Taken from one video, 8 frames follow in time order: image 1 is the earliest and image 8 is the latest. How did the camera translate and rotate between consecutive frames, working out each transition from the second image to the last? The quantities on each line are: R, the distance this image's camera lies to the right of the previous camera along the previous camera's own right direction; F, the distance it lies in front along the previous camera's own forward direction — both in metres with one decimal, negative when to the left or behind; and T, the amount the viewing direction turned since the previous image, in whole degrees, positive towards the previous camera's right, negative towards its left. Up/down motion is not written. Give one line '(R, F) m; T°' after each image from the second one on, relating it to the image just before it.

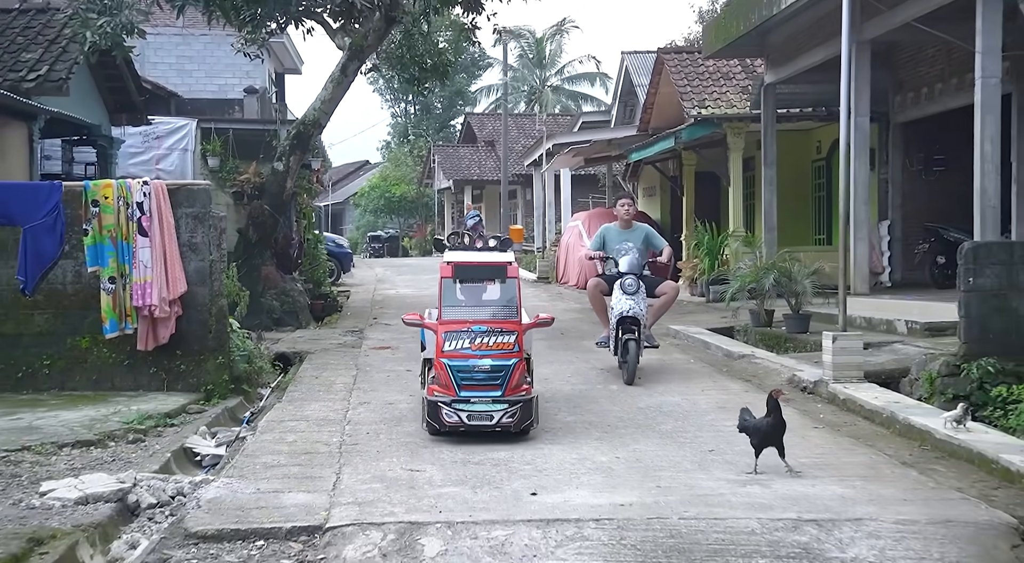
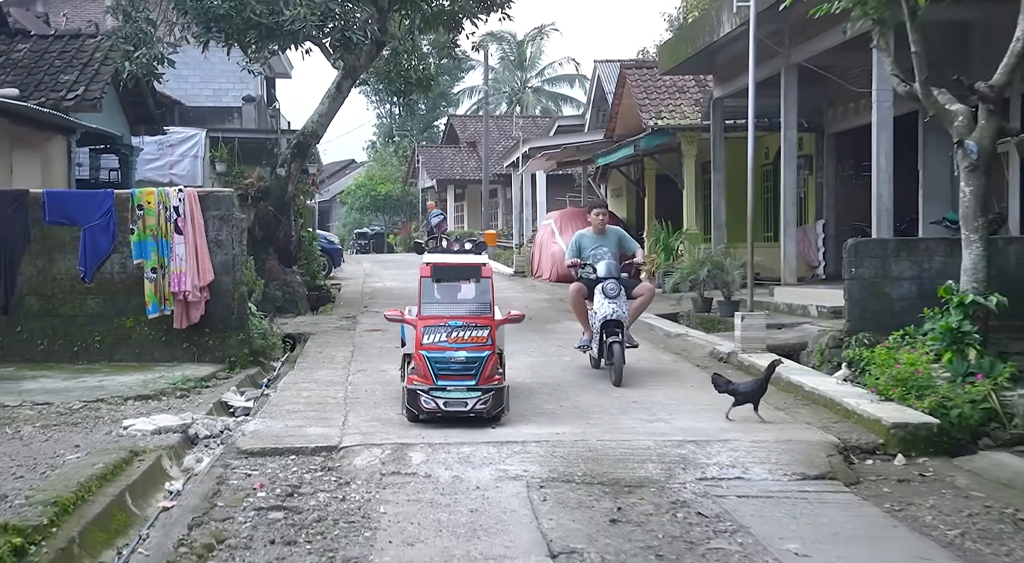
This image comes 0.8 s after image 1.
(+0.1, -1.7) m; +1°
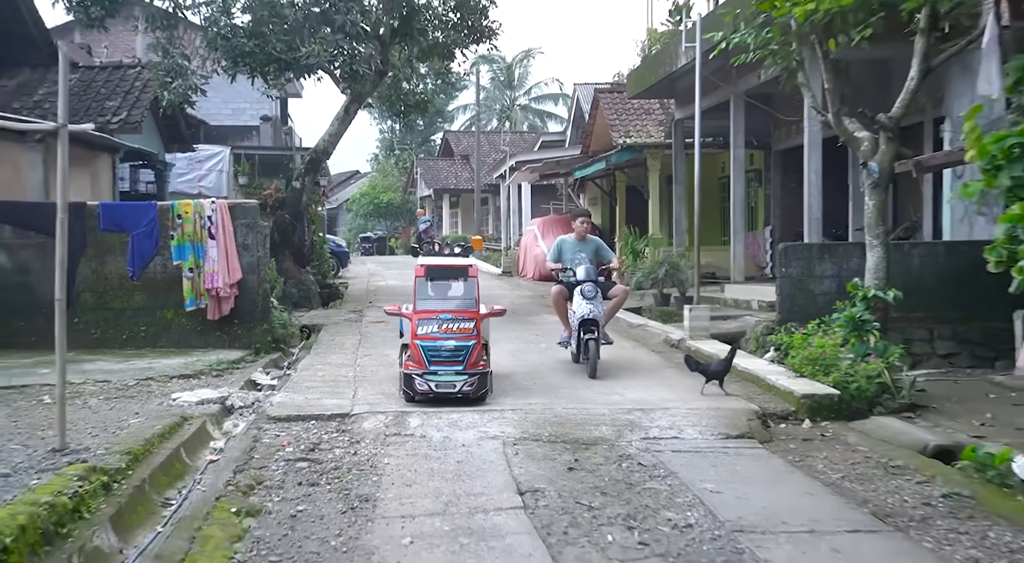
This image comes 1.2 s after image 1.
(+0.2, -1.3) m; 0°
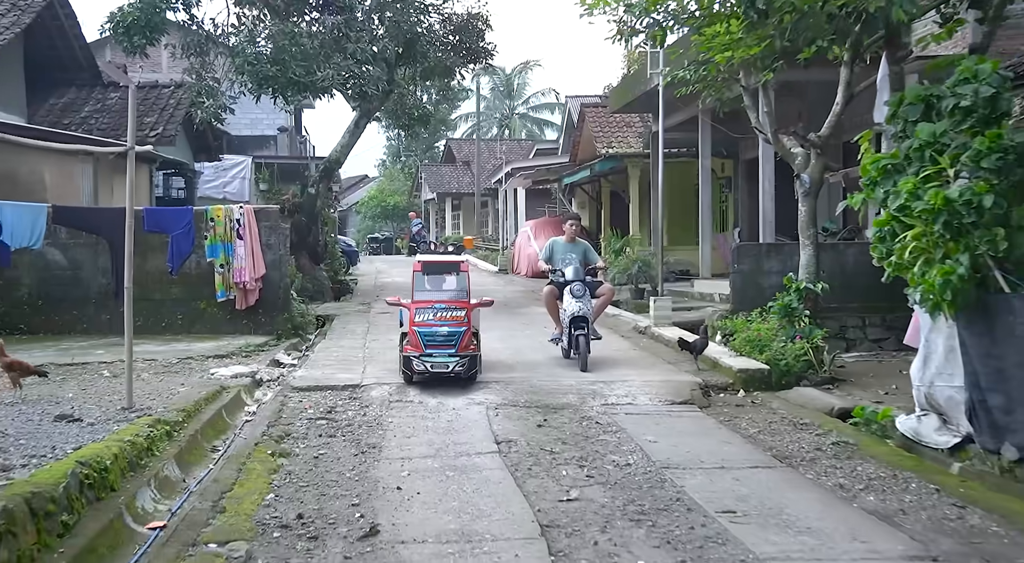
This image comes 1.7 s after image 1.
(+0.2, -1.5) m; 0°
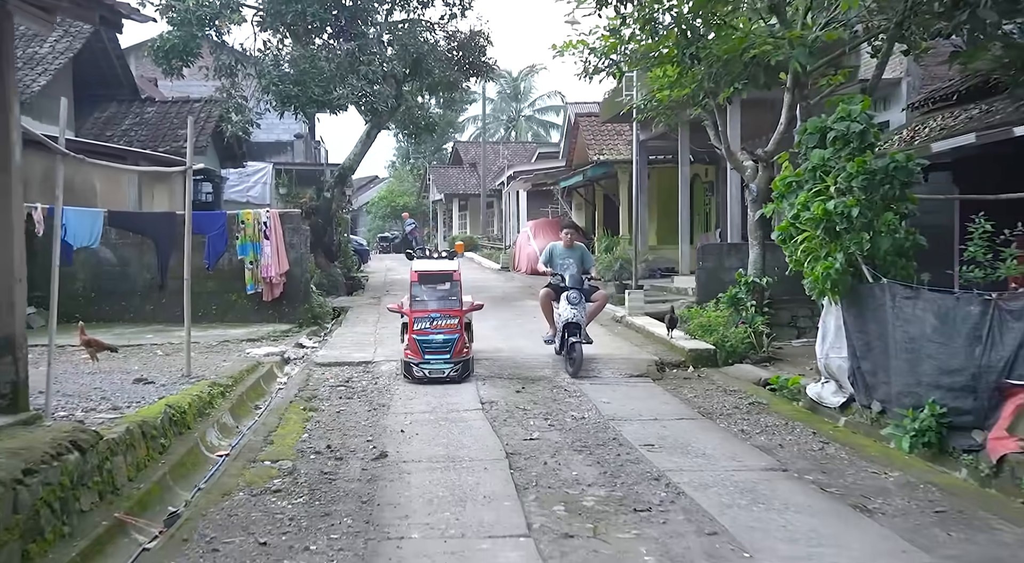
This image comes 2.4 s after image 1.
(+0.3, -1.8) m; -1°
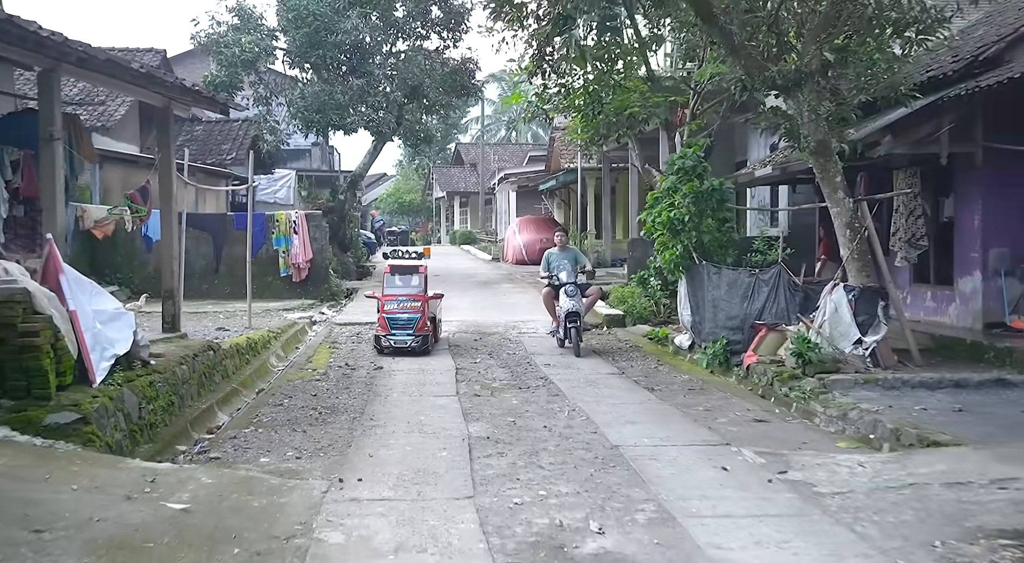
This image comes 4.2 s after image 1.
(+0.7, -4.2) m; -1°
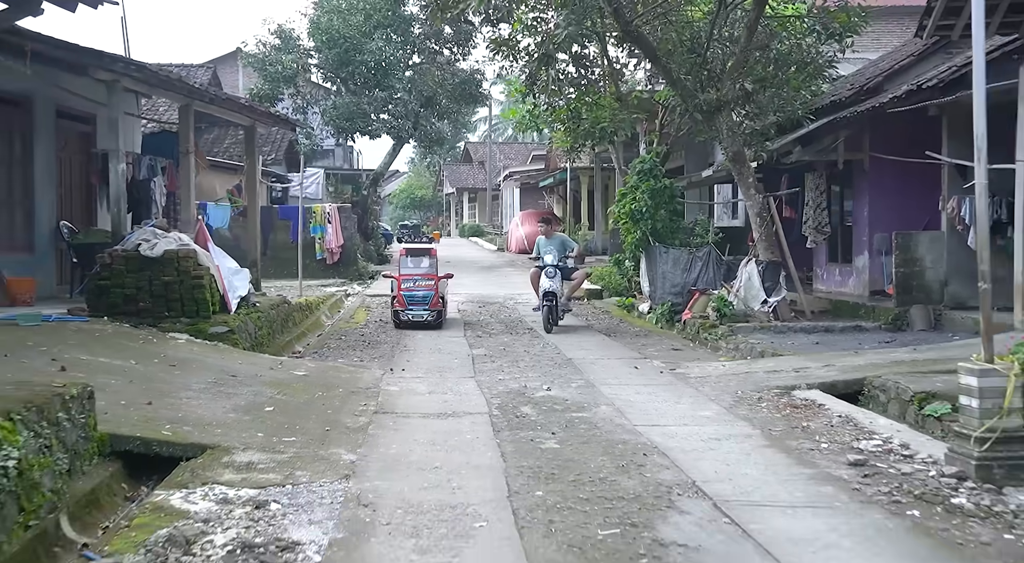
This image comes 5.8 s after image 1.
(+0.2, -3.4) m; -1°
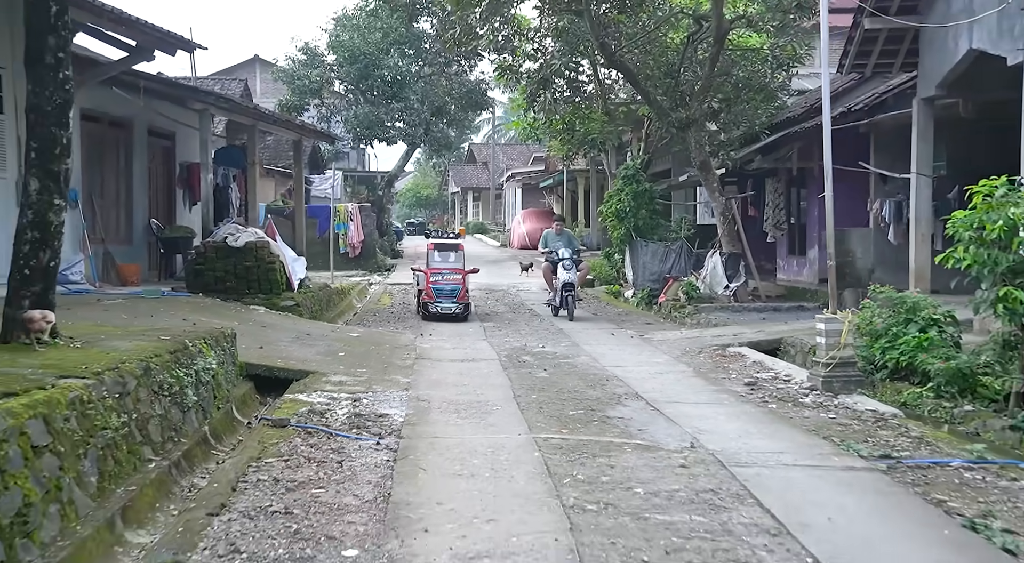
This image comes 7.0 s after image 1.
(0.0, -2.5) m; 0°
